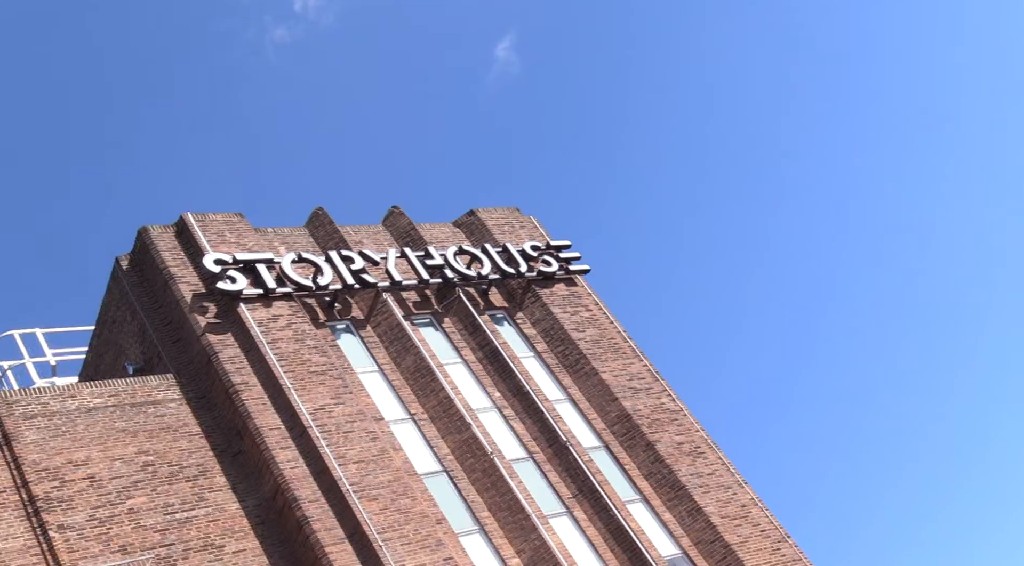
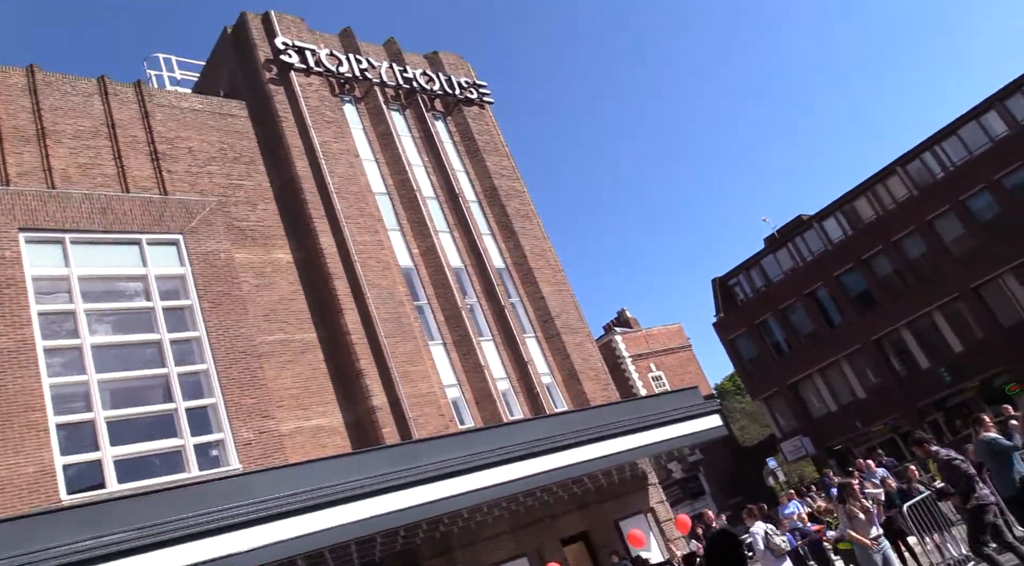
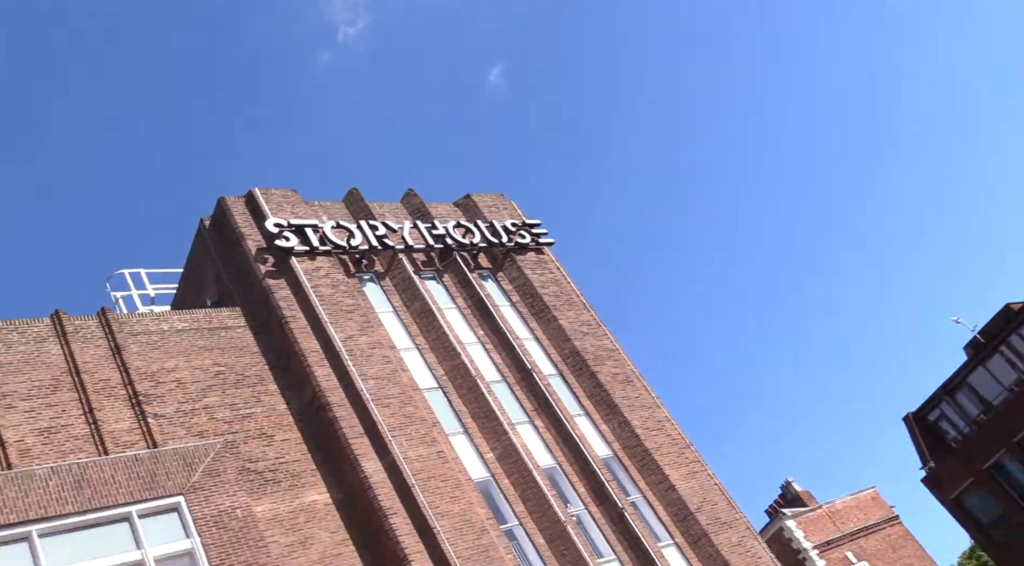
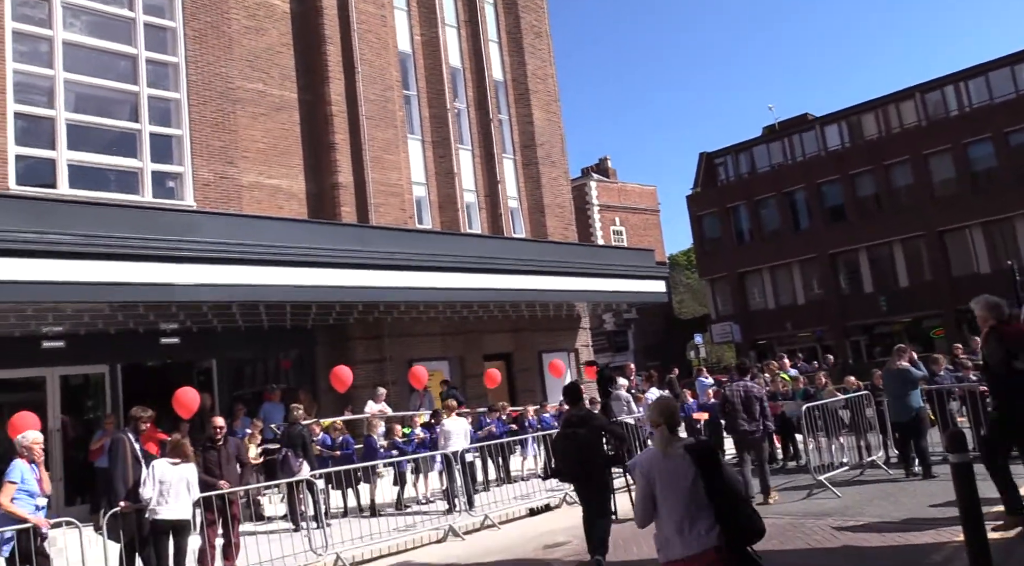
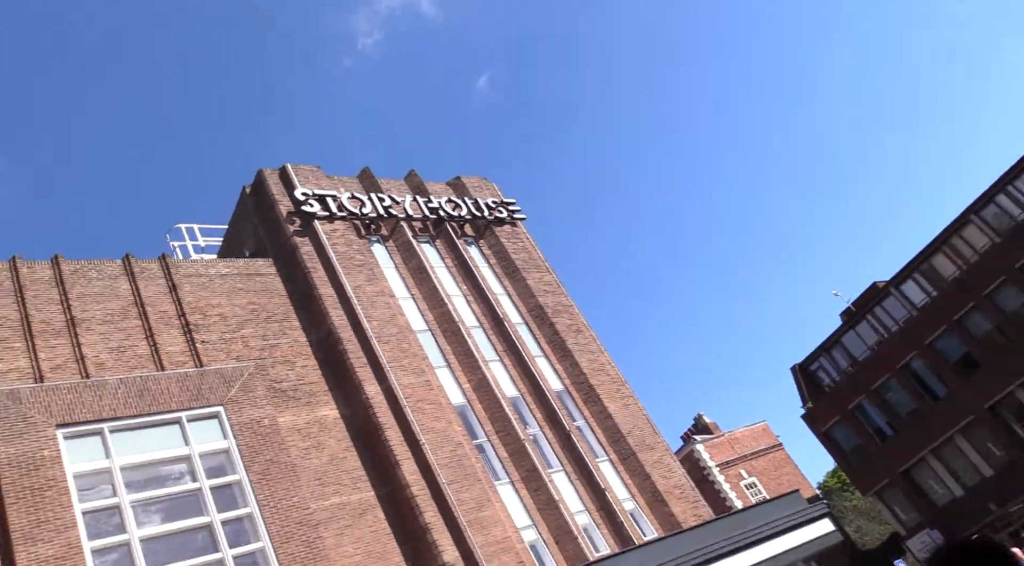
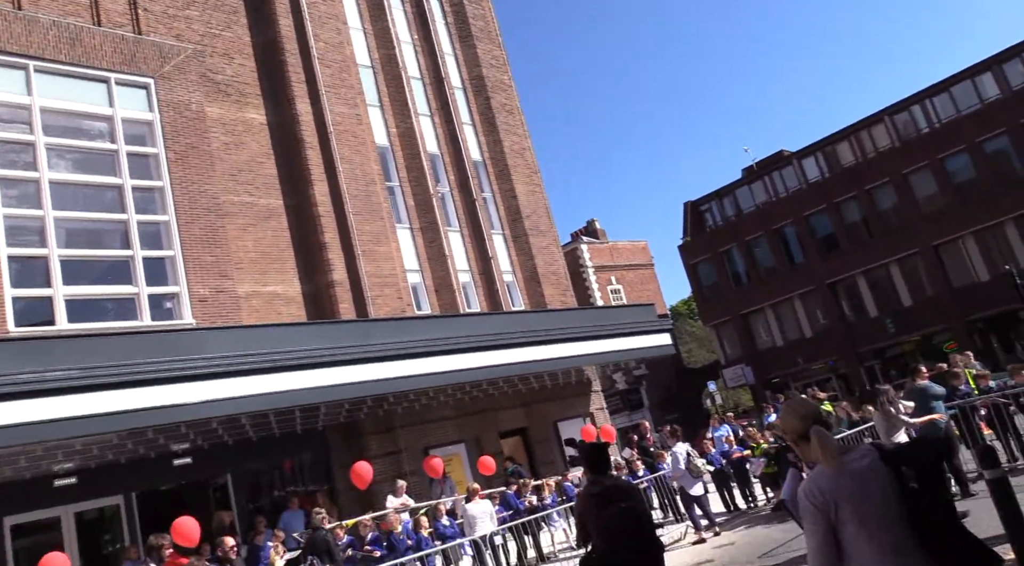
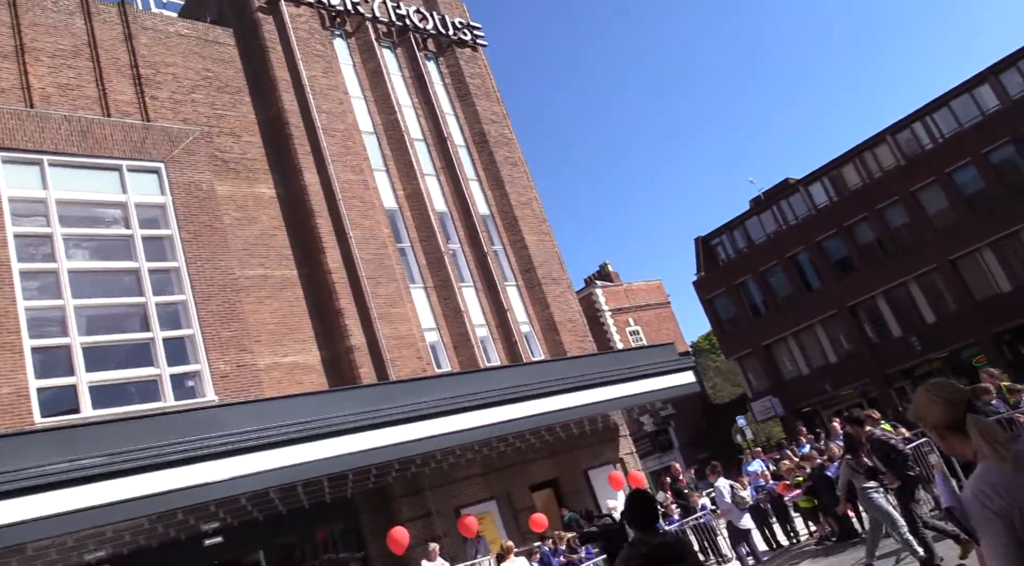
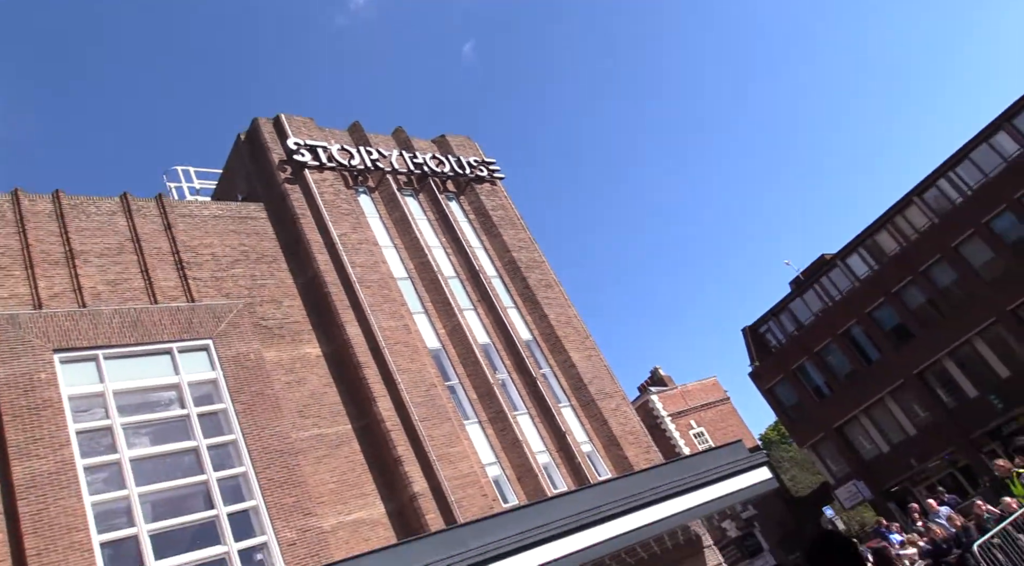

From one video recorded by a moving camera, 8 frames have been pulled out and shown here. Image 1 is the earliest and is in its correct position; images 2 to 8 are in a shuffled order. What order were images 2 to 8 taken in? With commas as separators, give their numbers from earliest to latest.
3, 5, 8, 2, 7, 6, 4
